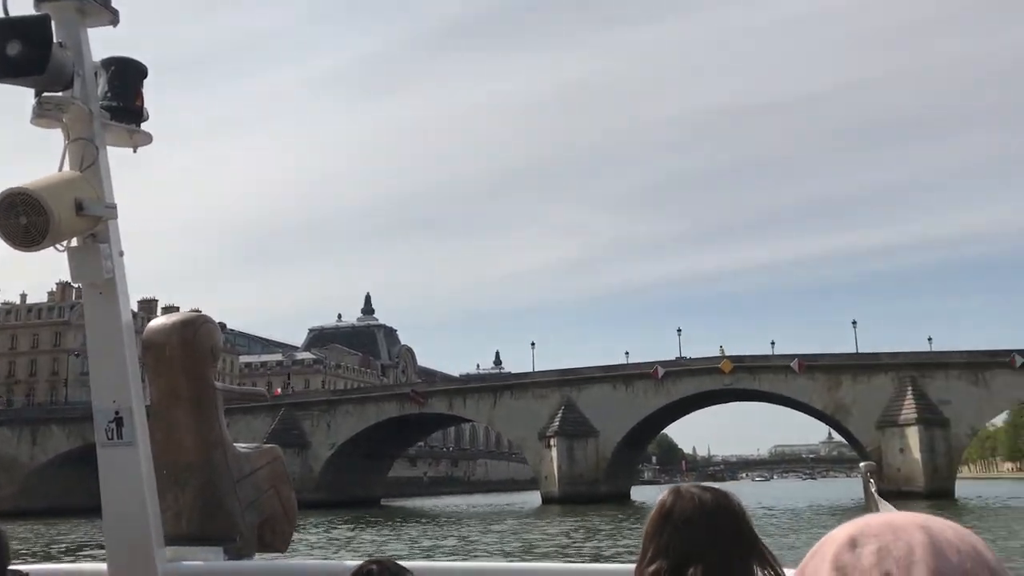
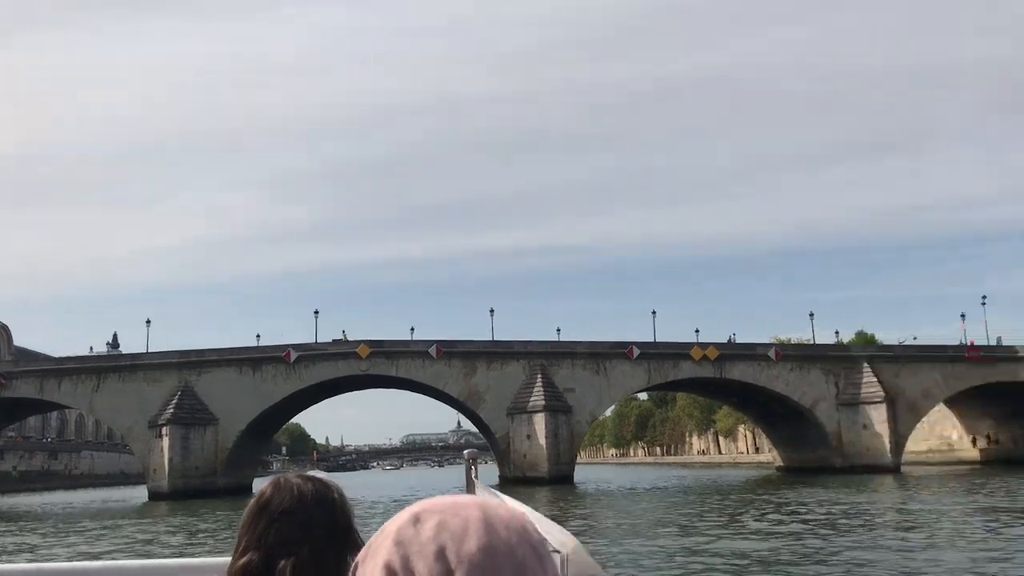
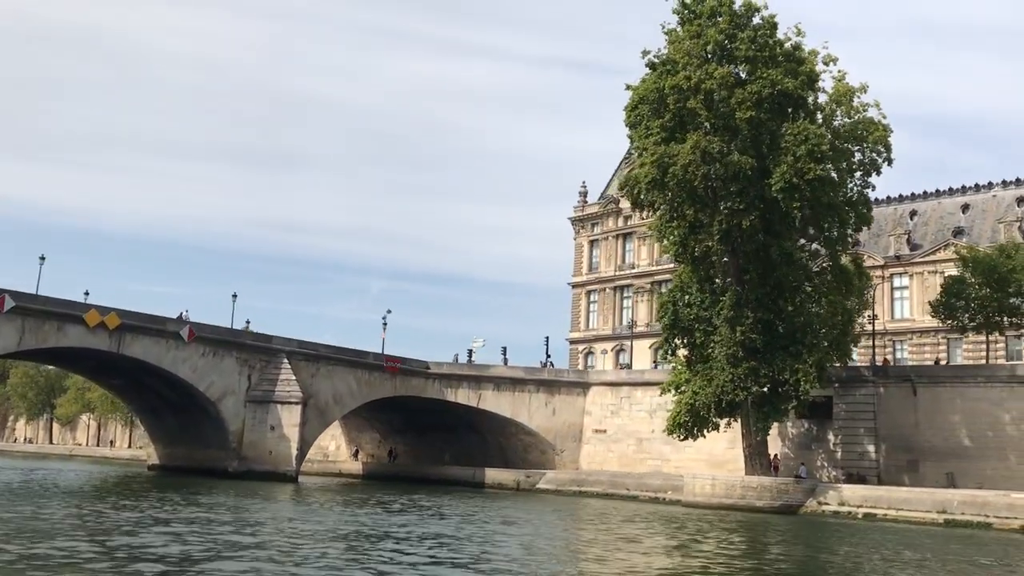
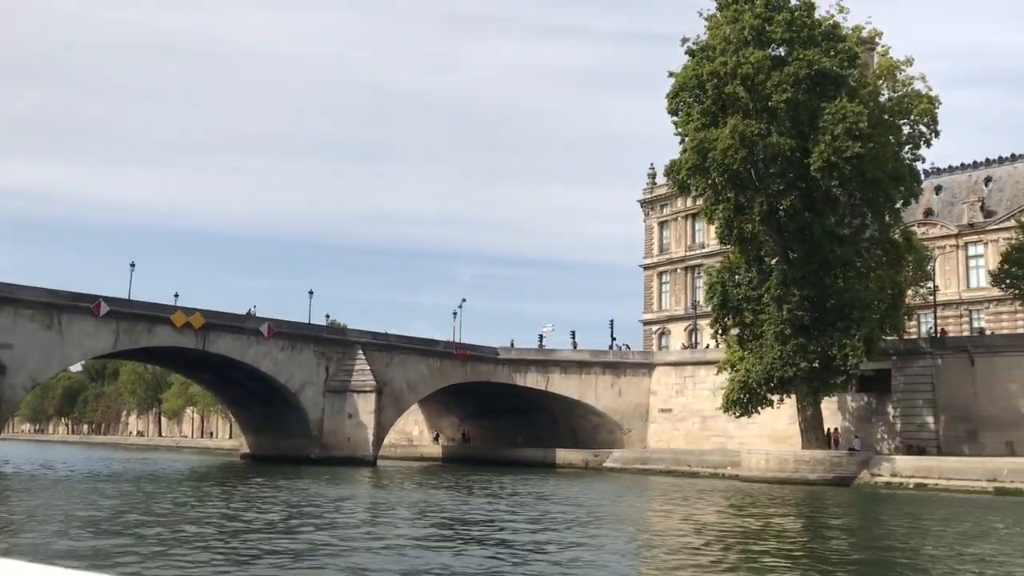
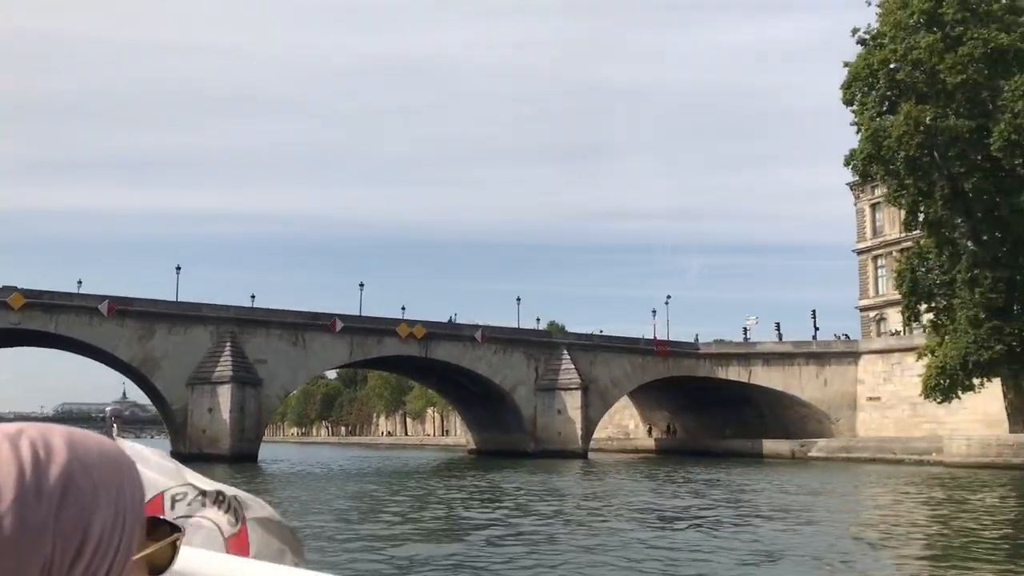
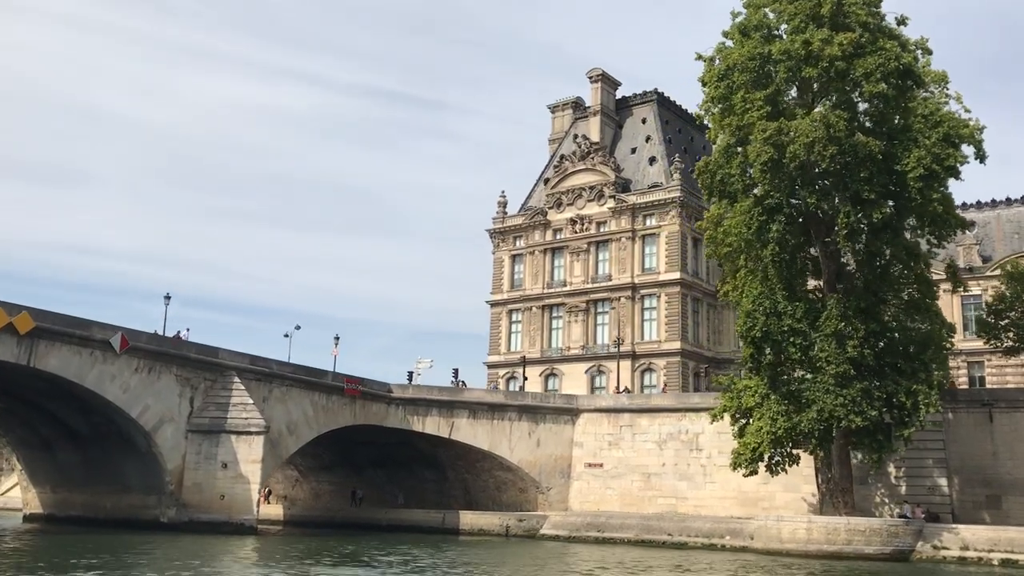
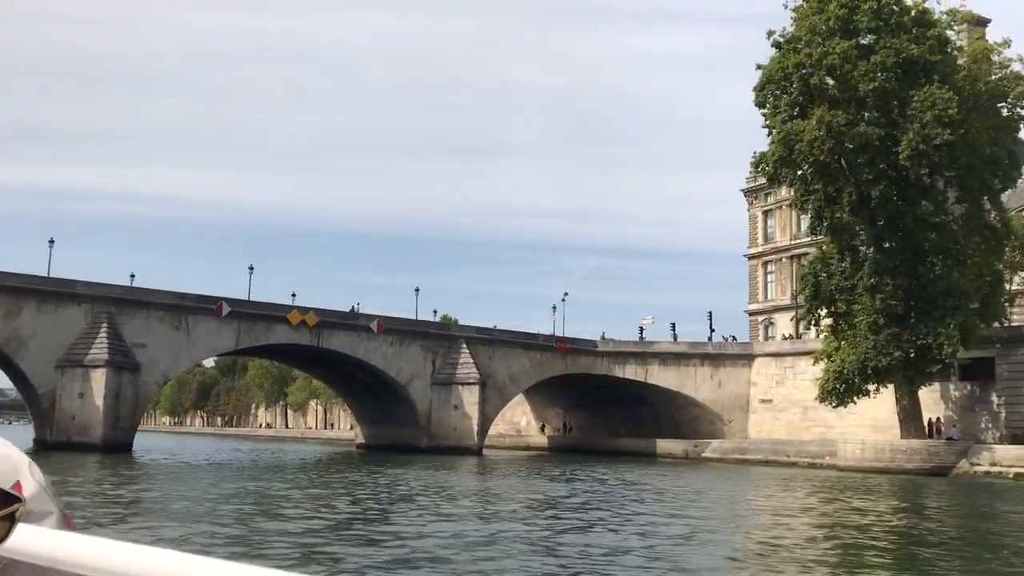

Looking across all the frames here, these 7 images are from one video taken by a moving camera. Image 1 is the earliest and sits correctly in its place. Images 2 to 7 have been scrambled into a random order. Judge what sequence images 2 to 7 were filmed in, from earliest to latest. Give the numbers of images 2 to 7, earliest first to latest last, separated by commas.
2, 5, 7, 4, 3, 6
